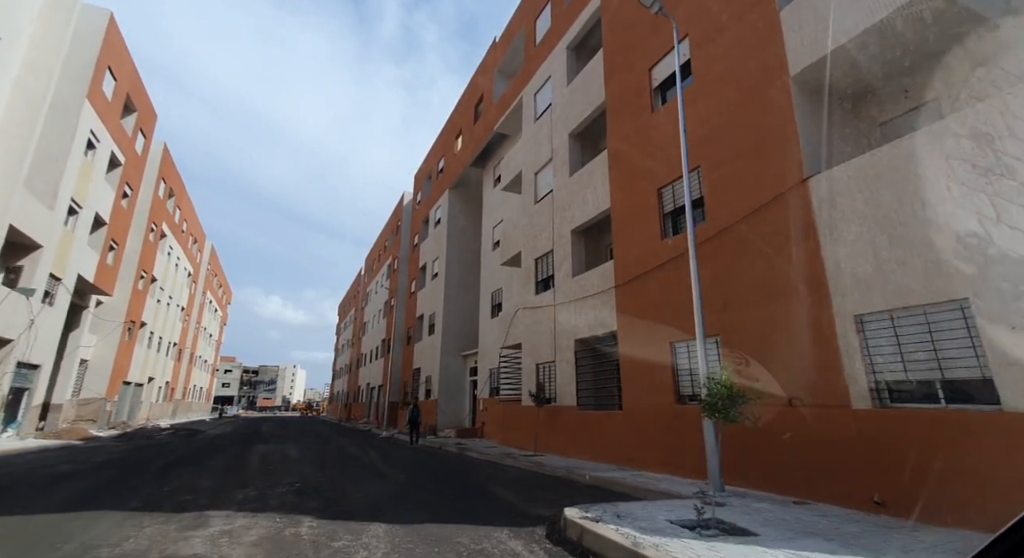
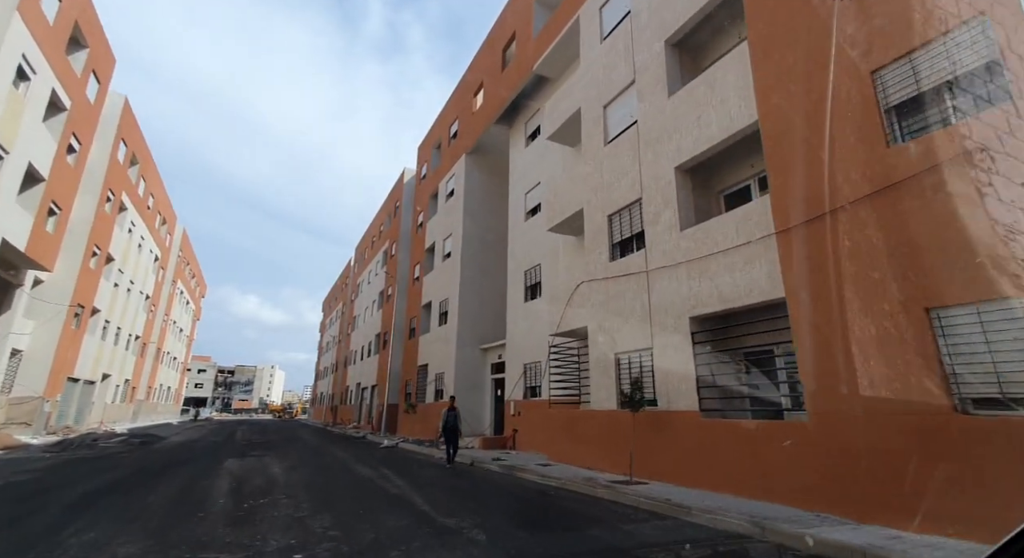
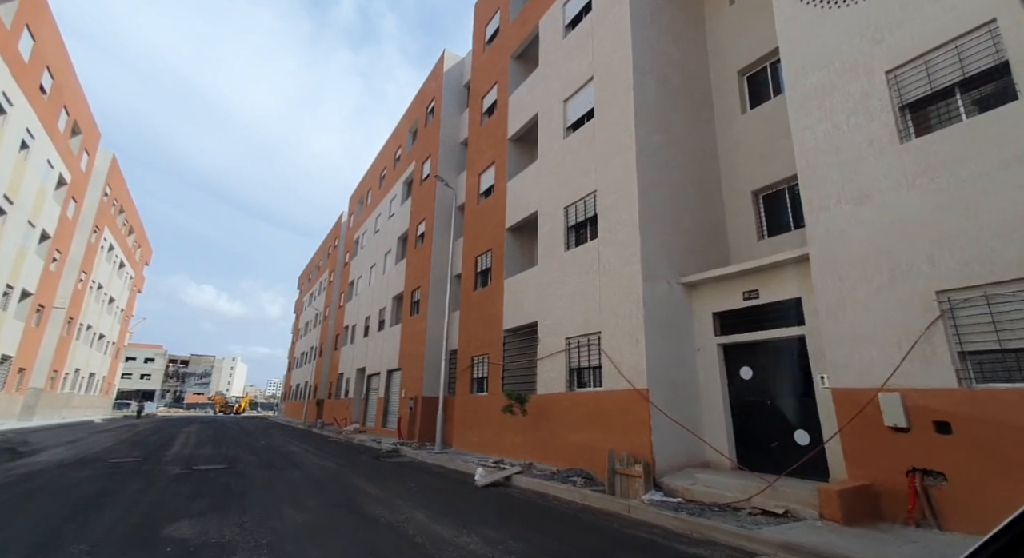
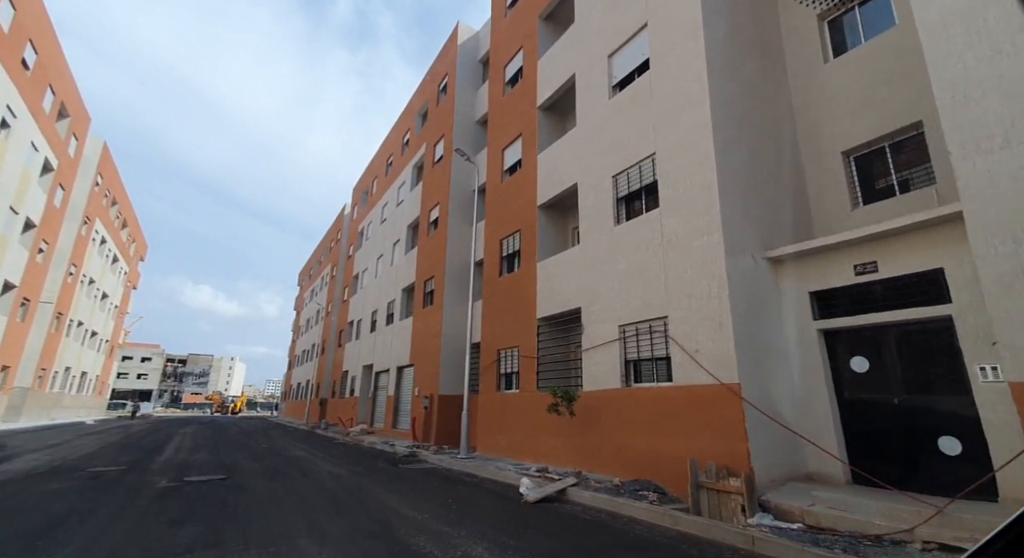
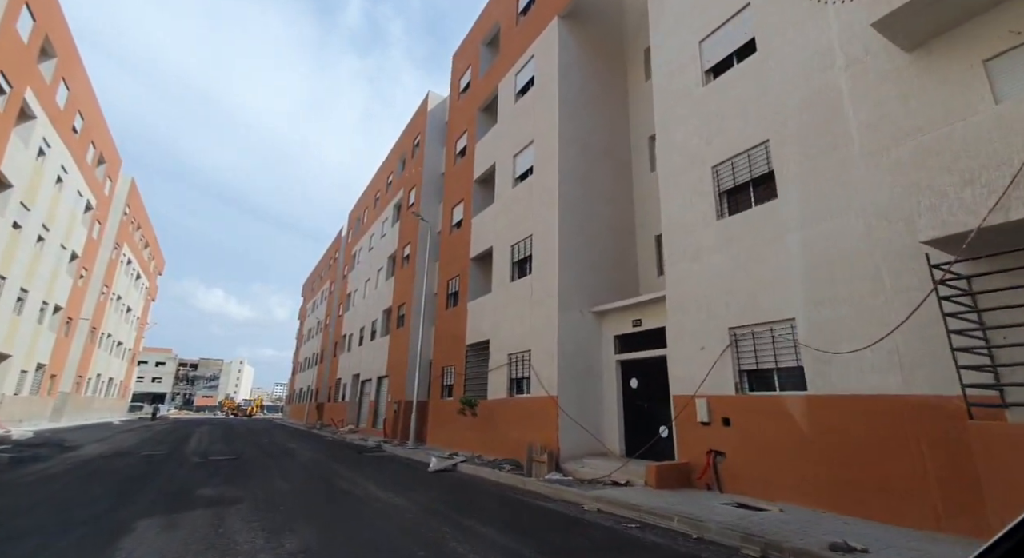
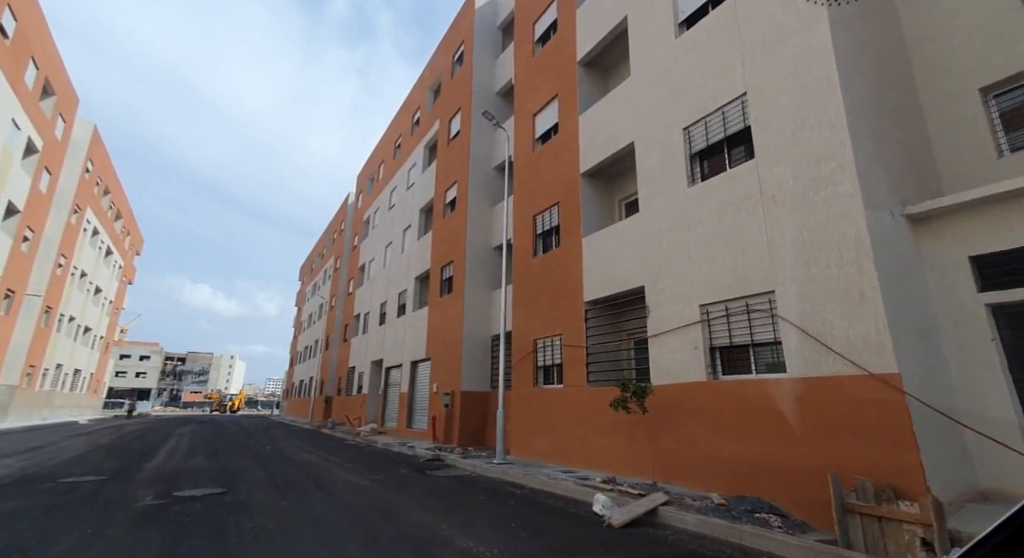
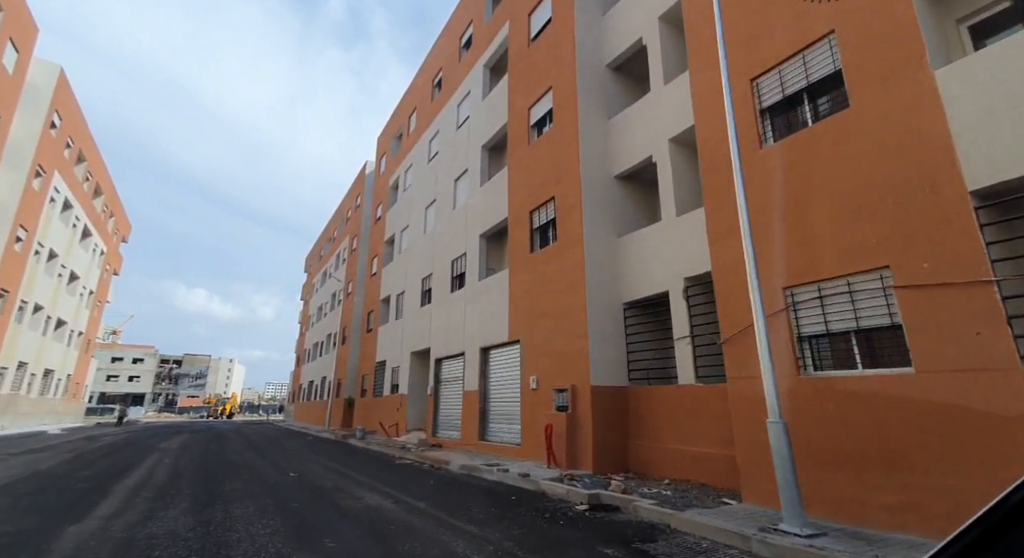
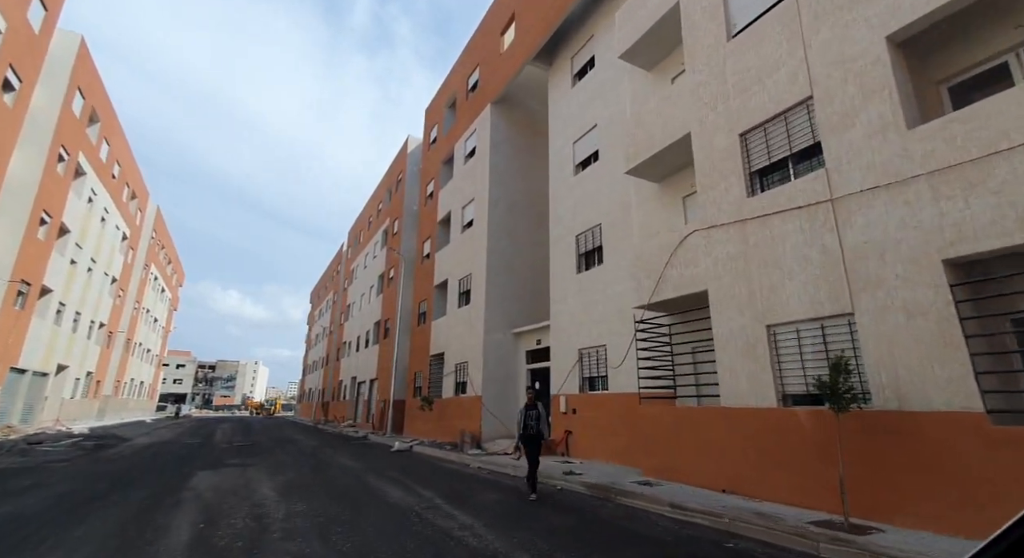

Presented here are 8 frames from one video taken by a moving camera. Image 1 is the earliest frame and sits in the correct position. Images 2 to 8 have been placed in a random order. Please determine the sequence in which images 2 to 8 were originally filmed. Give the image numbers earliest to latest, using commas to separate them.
2, 8, 5, 3, 4, 6, 7
